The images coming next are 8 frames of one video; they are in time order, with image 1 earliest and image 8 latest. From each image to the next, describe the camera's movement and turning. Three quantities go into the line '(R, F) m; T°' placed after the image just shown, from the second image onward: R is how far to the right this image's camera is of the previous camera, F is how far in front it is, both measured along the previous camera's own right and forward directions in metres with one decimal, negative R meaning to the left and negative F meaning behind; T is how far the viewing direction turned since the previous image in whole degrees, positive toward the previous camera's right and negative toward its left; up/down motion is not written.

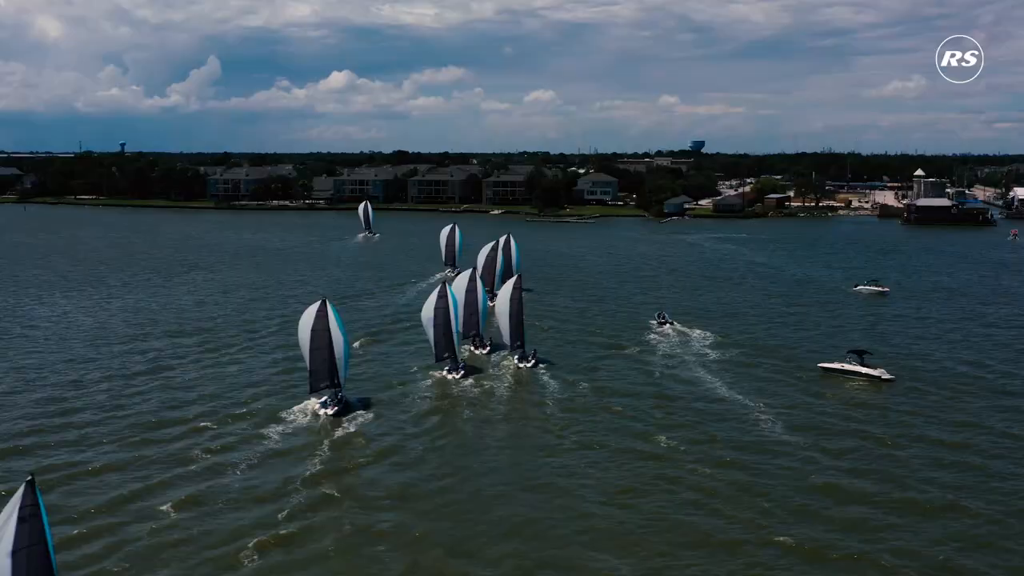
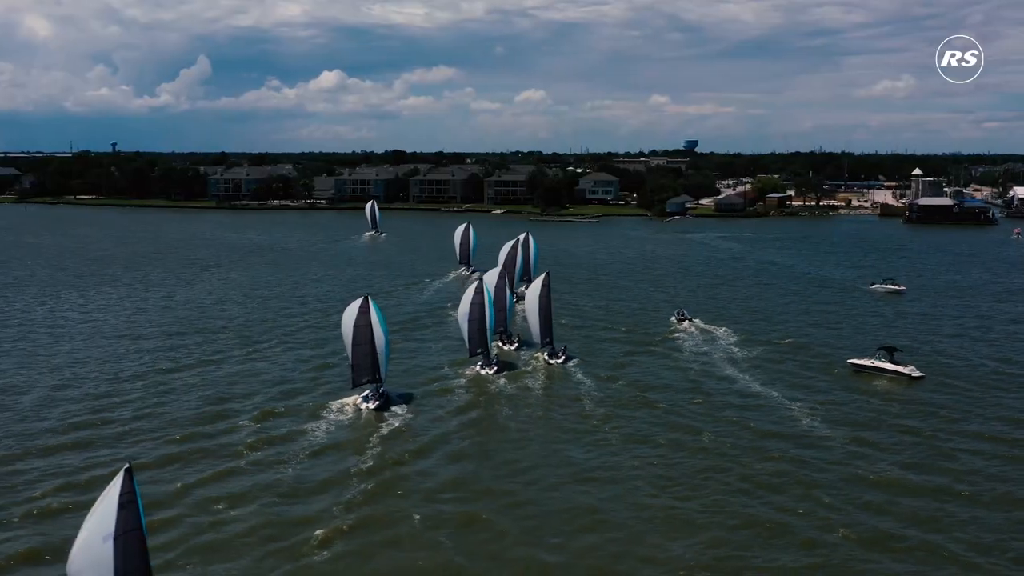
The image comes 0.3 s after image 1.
(-0.7, -0.3) m; 0°
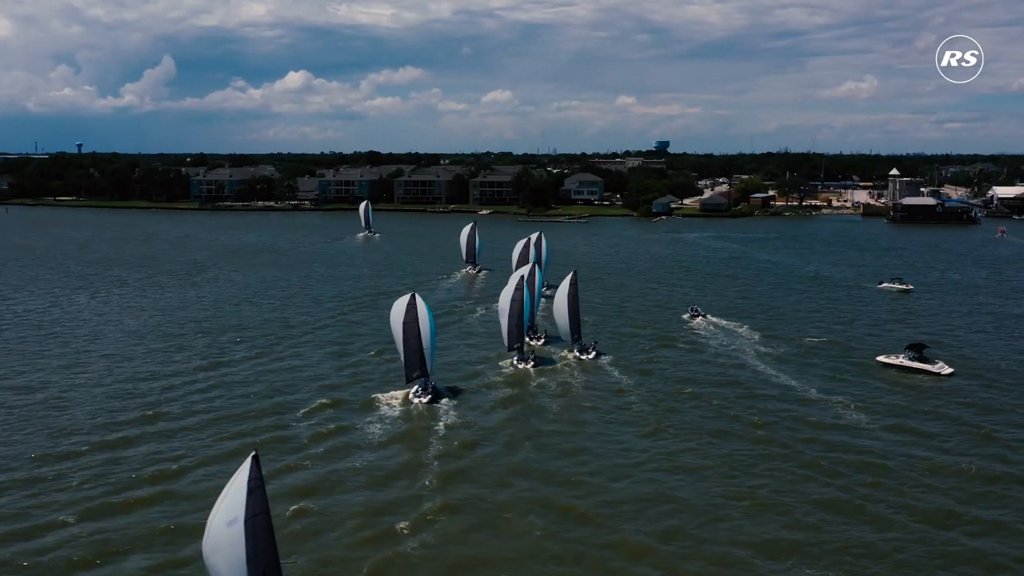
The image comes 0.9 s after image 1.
(-1.2, -0.4) m; +1°
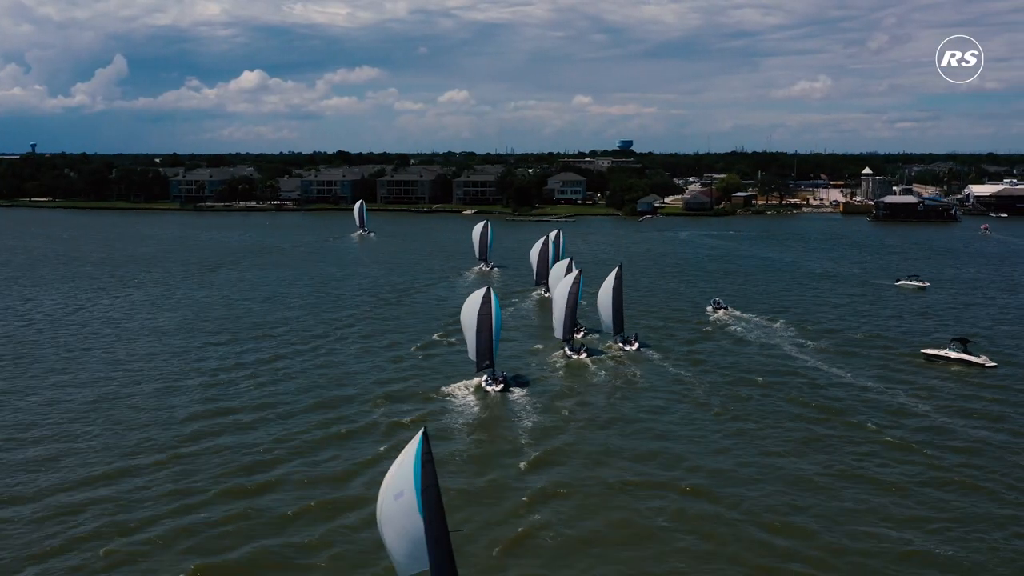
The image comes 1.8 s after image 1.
(-1.7, -0.7) m; +1°
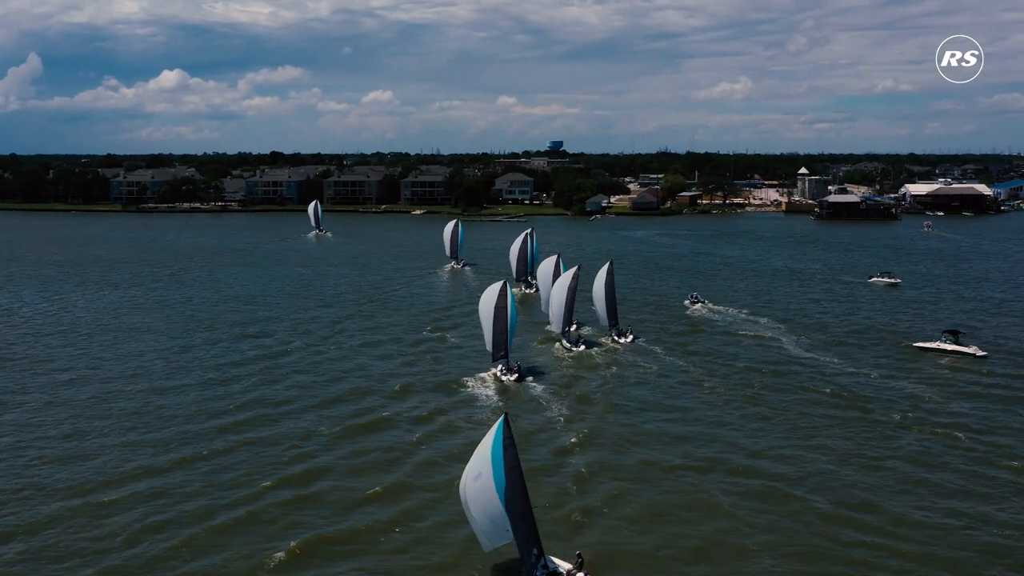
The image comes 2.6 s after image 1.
(-1.4, -0.5) m; +3°
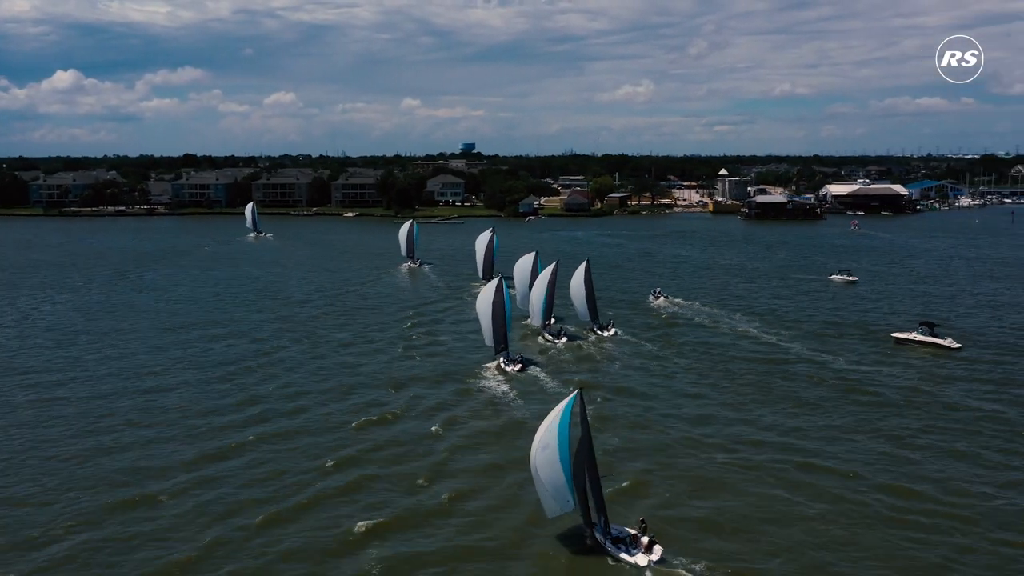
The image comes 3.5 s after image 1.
(-1.6, -0.6) m; +4°
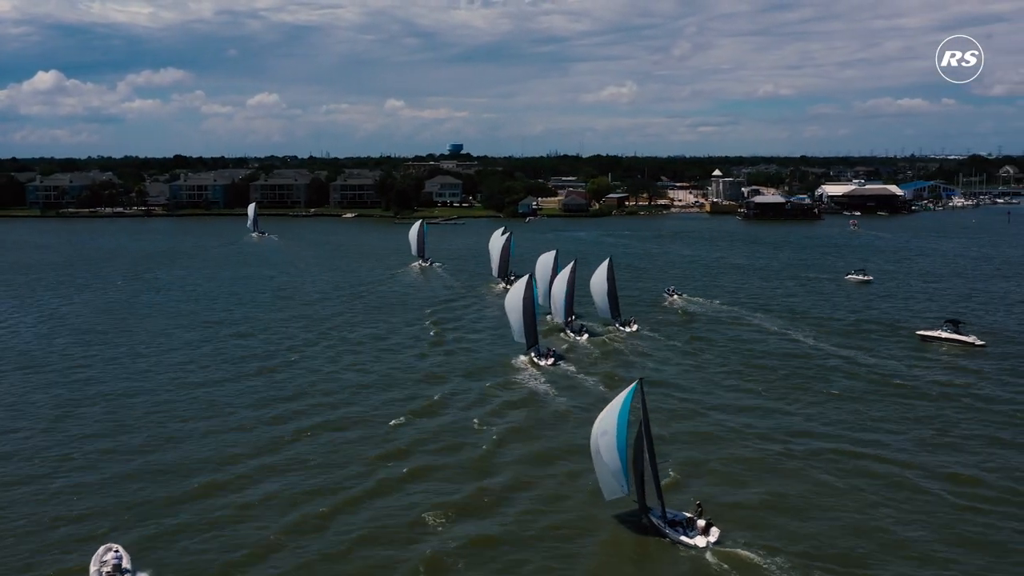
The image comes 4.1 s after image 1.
(-0.8, -0.3) m; 0°
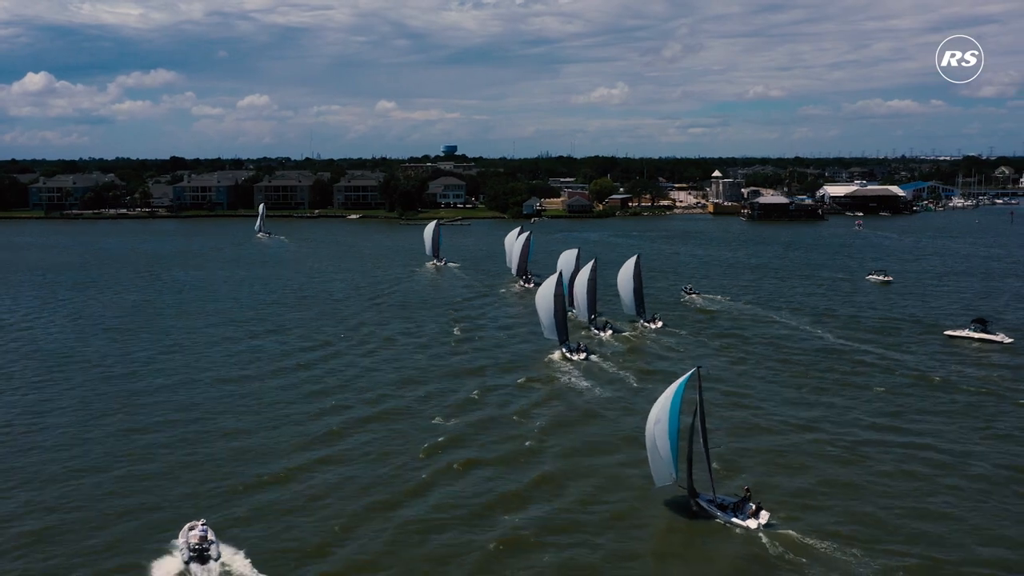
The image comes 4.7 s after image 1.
(-0.7, -0.3) m; 0°
